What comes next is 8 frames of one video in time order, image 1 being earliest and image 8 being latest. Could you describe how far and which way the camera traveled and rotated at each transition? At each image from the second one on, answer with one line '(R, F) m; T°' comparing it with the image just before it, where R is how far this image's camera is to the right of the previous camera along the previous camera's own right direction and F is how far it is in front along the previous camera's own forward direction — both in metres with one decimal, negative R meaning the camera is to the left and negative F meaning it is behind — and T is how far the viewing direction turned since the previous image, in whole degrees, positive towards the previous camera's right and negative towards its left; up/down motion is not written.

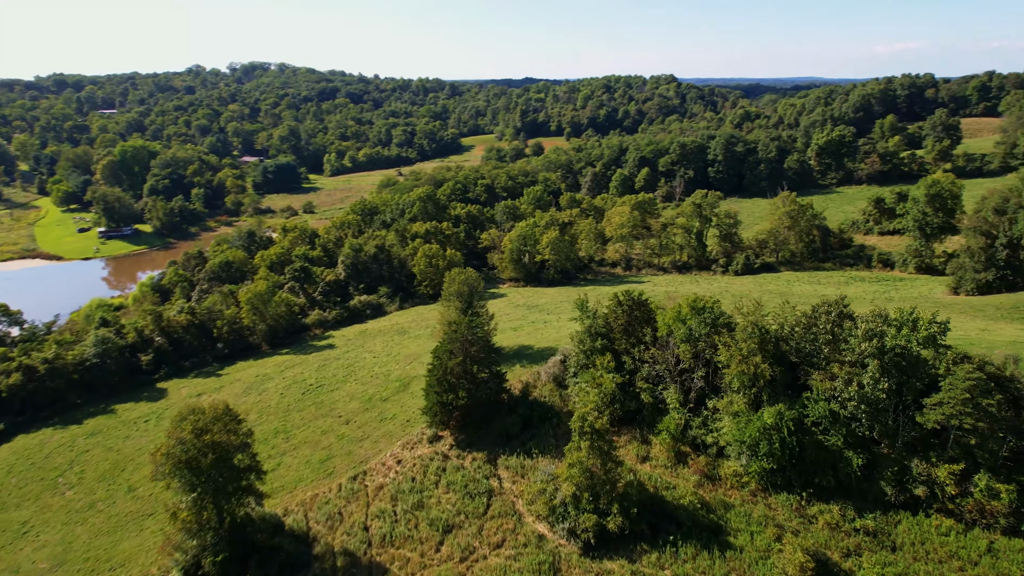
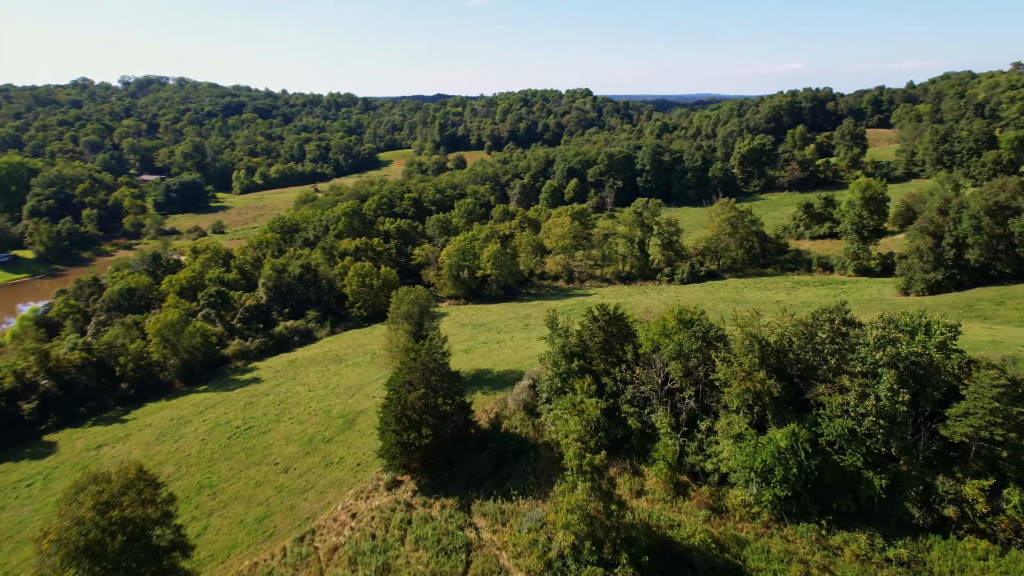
(-2.0, +3.9) m; +7°
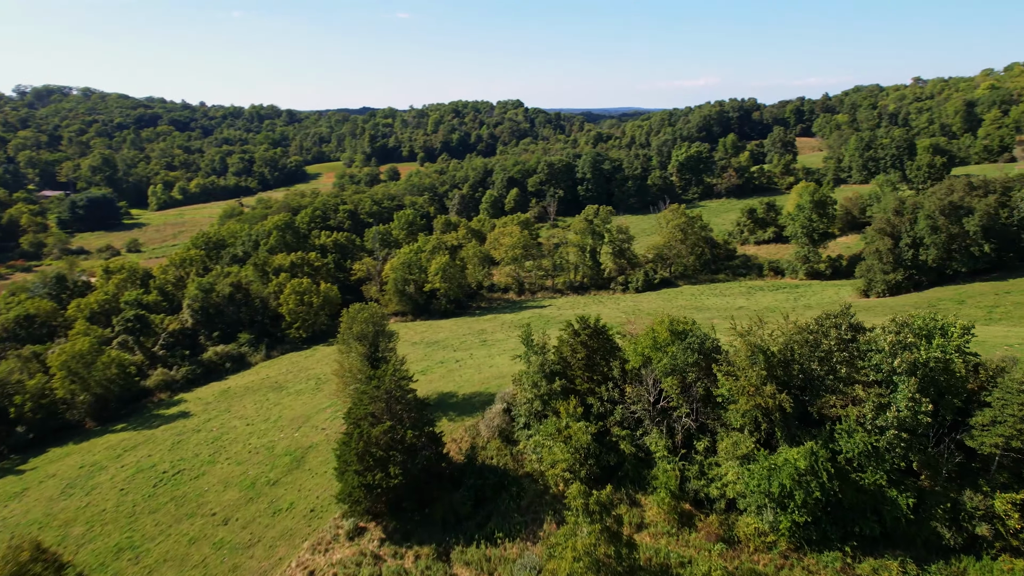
(-1.6, +3.2) m; +6°
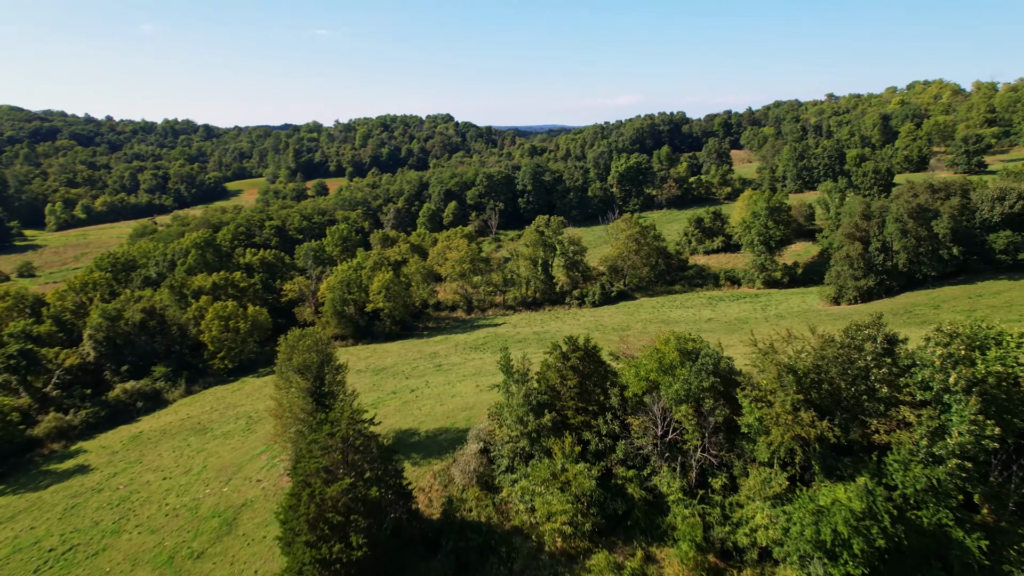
(-1.6, +4.3) m; +6°
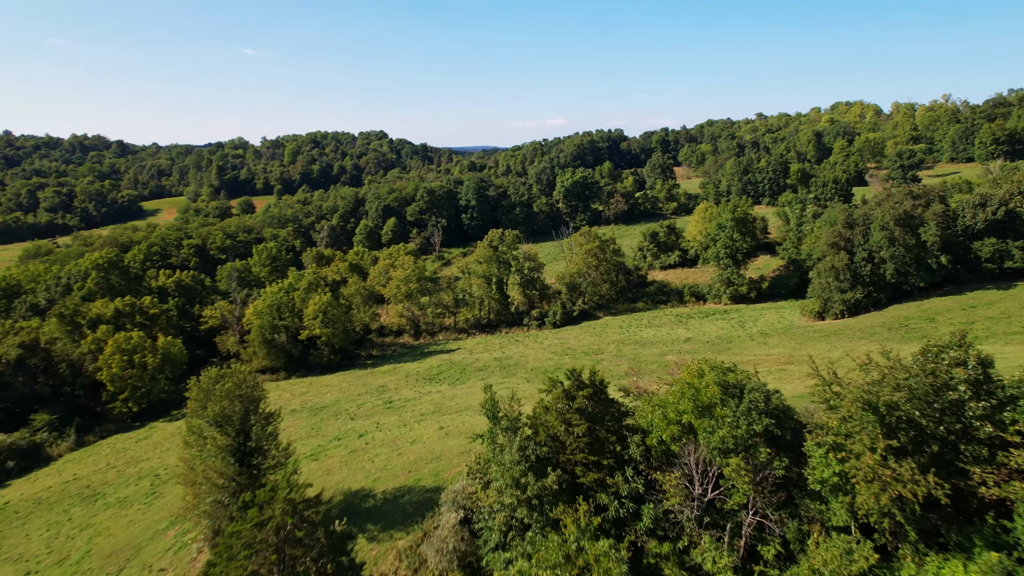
(-1.4, +5.3) m; +6°
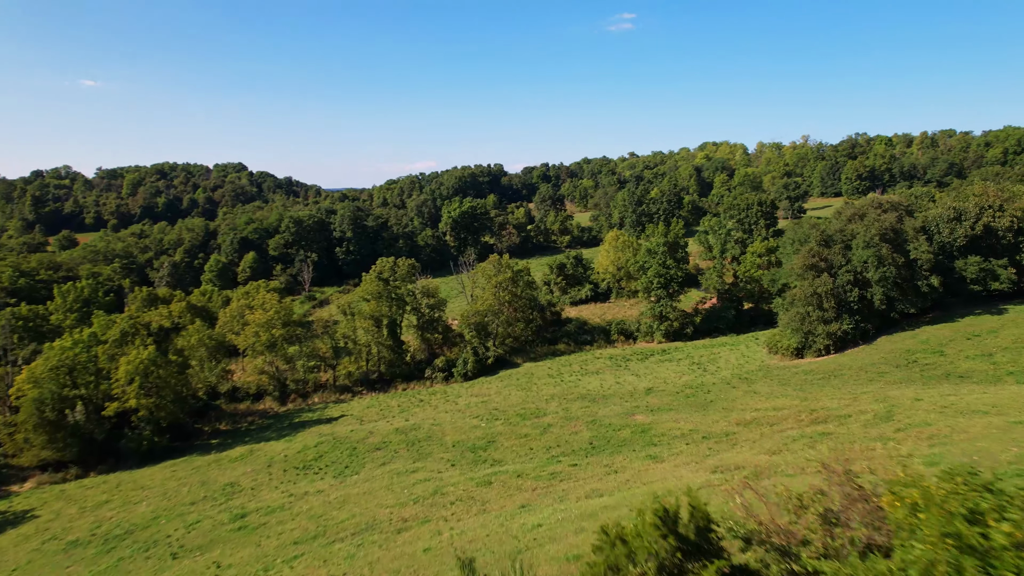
(-1.6, +10.8) m; +11°
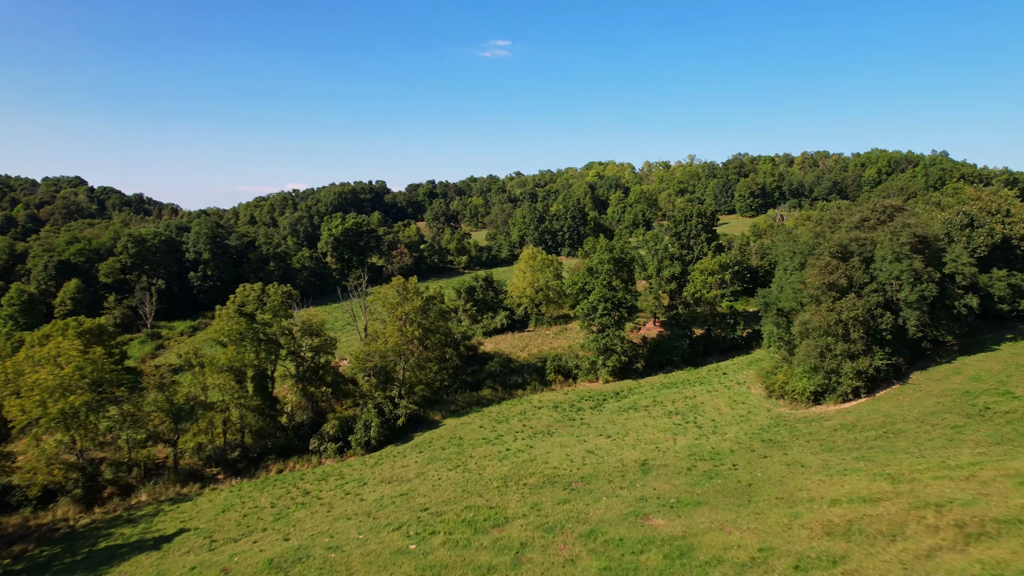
(-1.7, +10.5) m; +10°
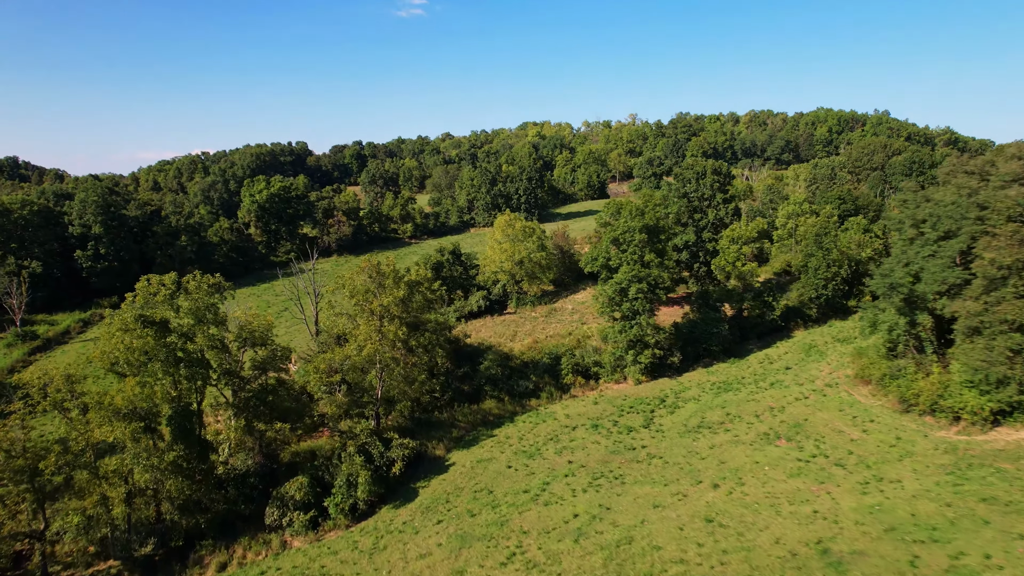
(-3.8, +9.5) m; +7°
